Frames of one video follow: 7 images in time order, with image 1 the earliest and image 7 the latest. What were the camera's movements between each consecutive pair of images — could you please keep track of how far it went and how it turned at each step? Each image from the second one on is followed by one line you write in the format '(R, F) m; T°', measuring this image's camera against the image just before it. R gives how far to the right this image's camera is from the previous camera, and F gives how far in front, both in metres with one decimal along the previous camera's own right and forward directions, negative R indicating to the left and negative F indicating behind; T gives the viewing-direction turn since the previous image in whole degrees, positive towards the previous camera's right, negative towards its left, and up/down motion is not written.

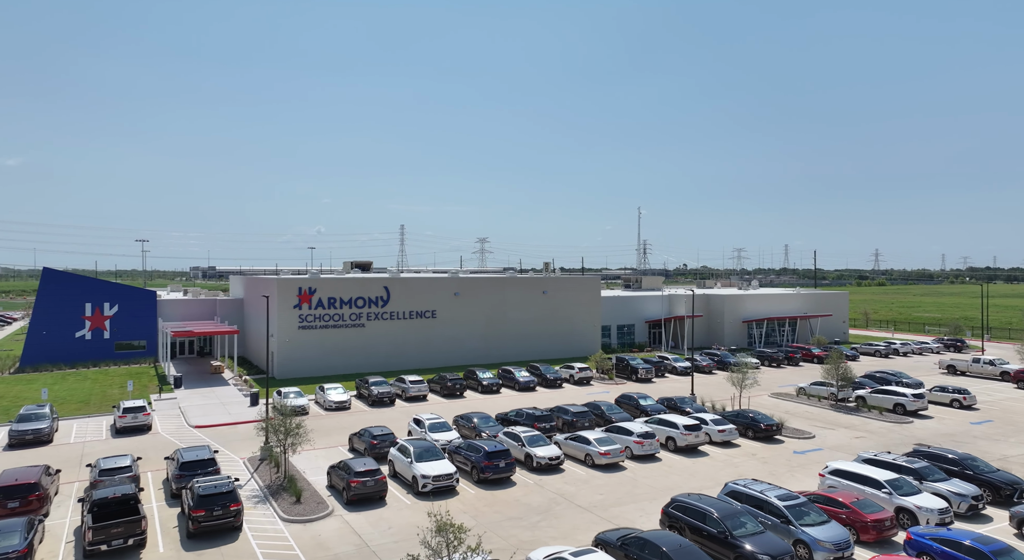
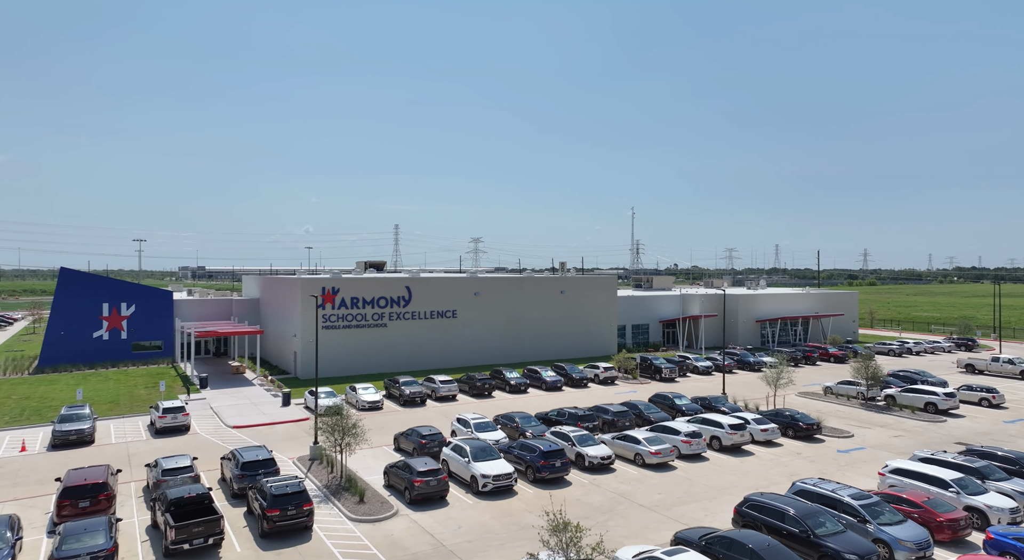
(-1.9, +0.1) m; 0°
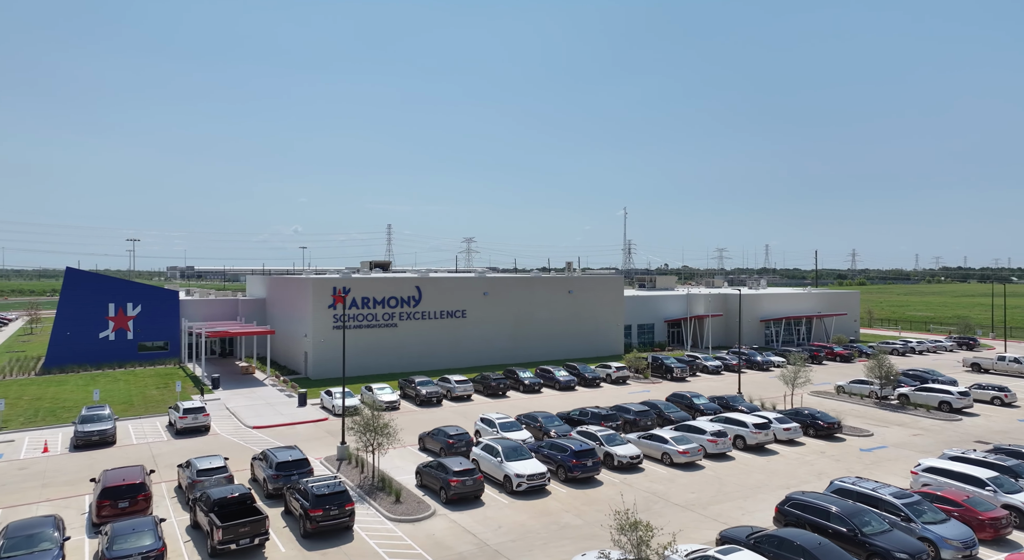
(-1.2, 0.0) m; +1°
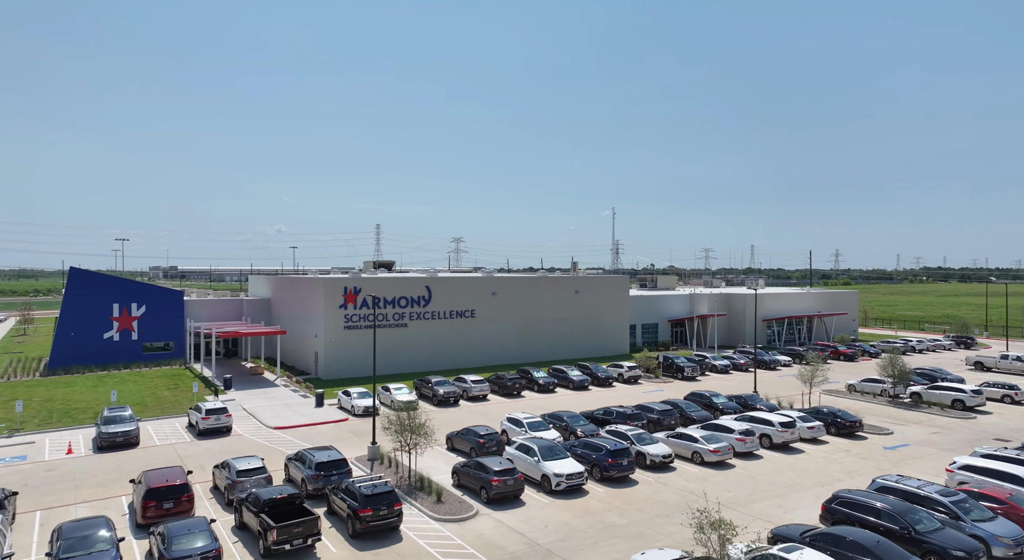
(-1.5, 0.0) m; +1°
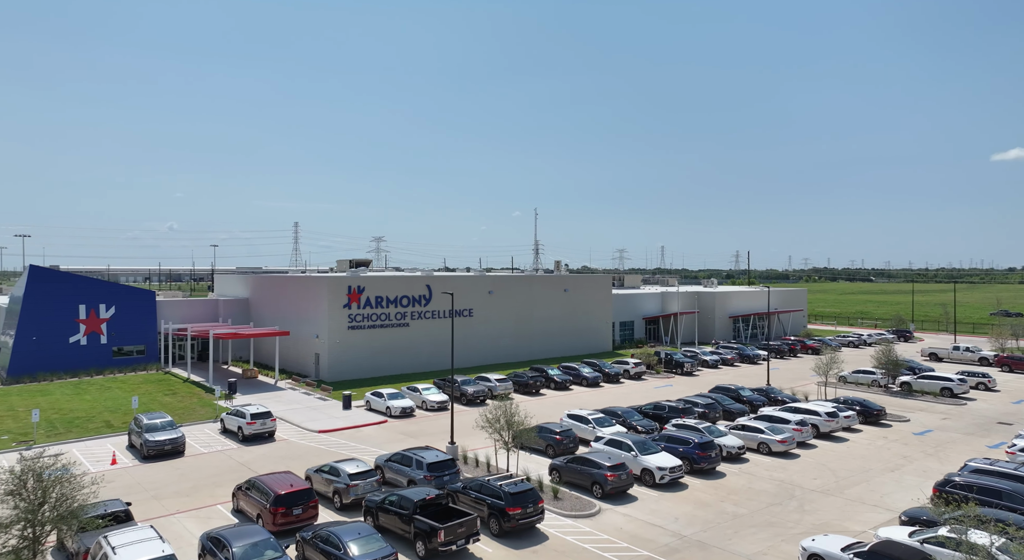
(-5.4, +0.3) m; +6°
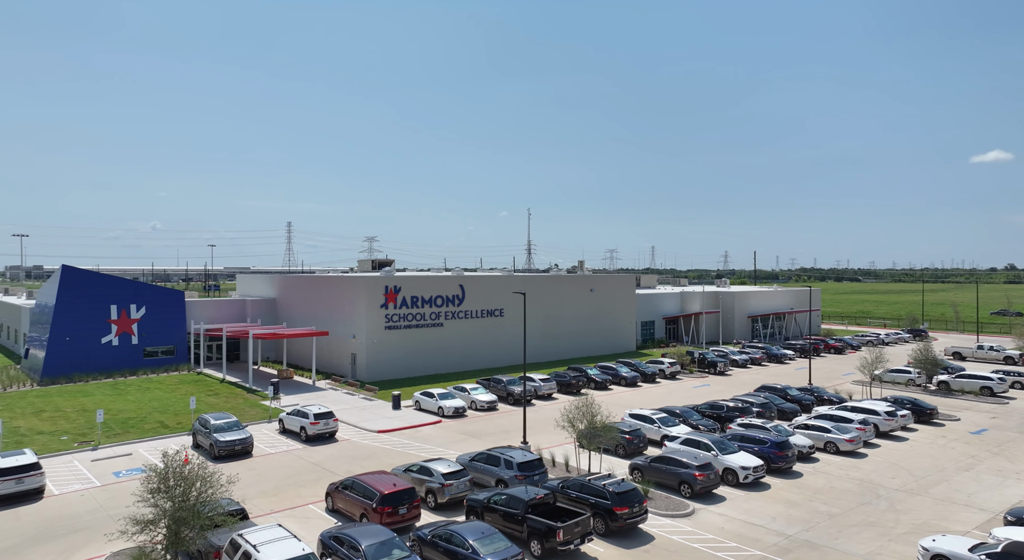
(-2.7, 0.0) m; 0°
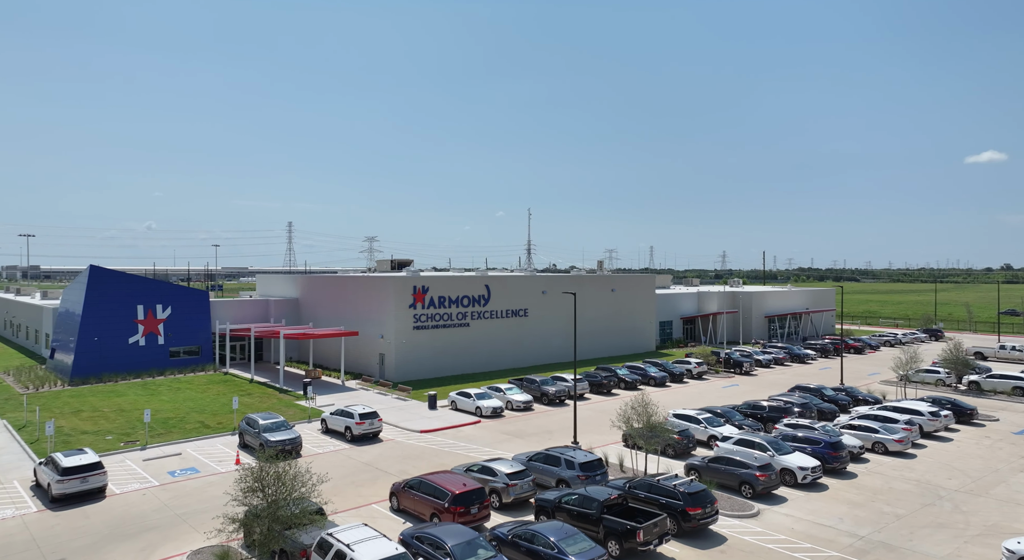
(-1.7, 0.0) m; 0°
